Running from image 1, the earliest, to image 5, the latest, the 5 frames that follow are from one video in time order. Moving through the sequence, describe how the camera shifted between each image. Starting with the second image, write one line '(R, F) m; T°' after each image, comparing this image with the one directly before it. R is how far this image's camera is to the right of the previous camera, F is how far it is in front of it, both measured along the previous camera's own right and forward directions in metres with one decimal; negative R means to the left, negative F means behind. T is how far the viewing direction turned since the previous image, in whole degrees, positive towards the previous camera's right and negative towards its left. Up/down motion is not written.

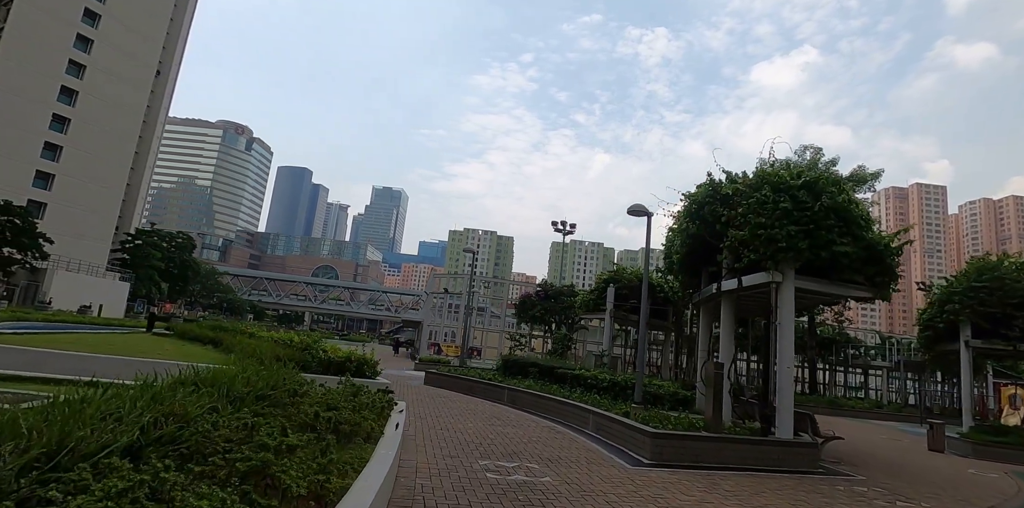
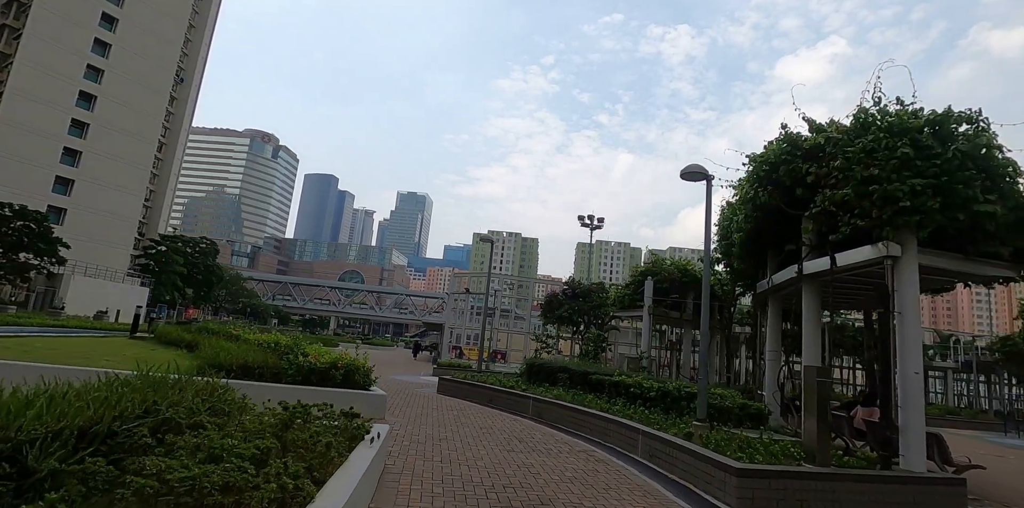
(0.0, +2.4) m; -3°
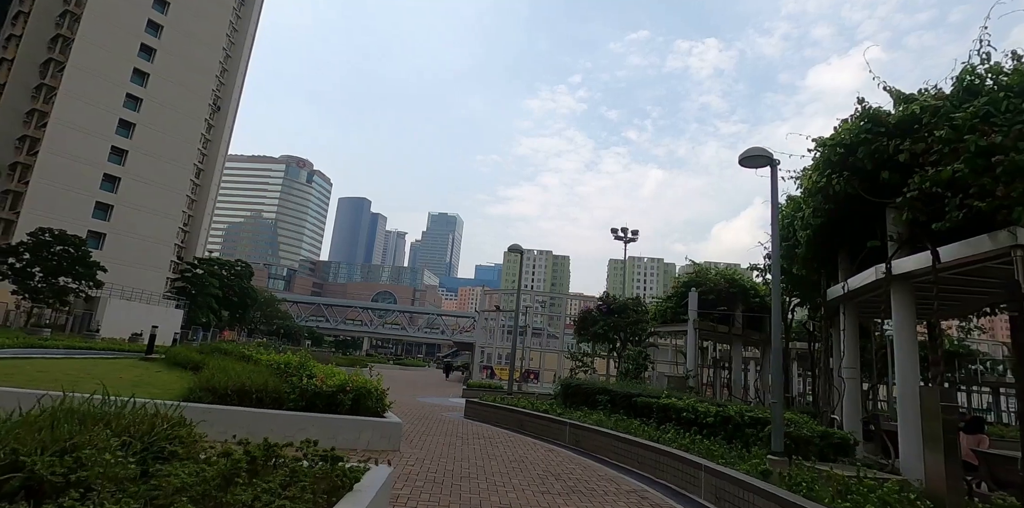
(0.0, +1.2) m; -3°
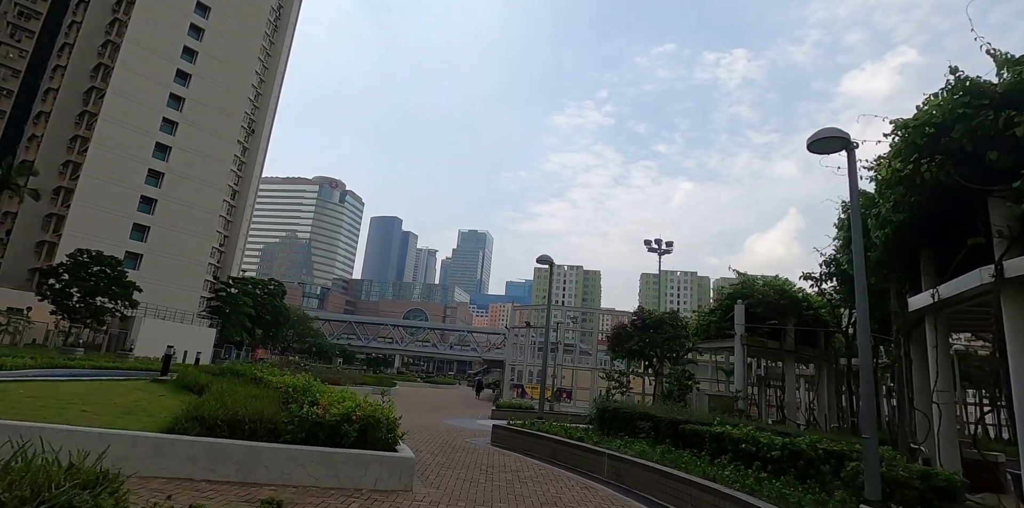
(0.0, +1.1) m; -3°
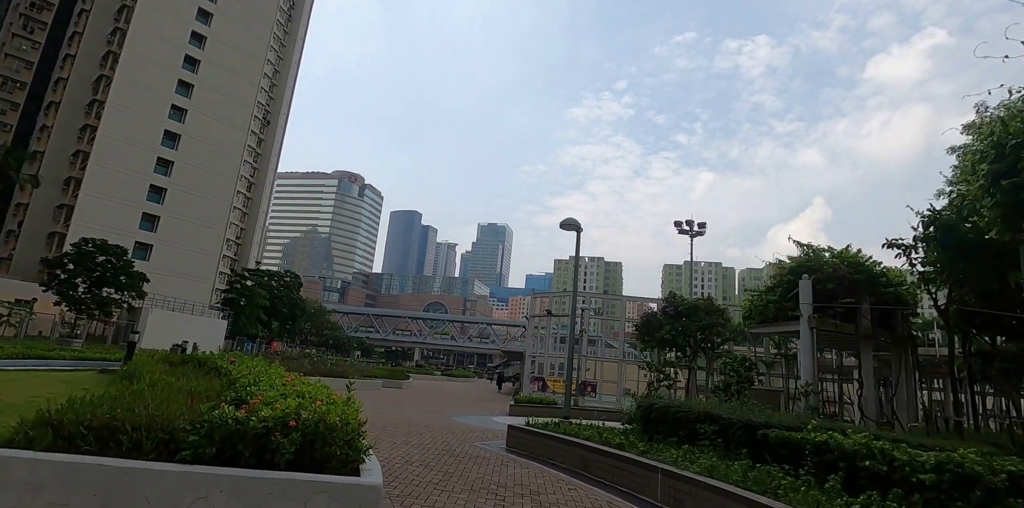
(0.0, +2.5) m; -2°
